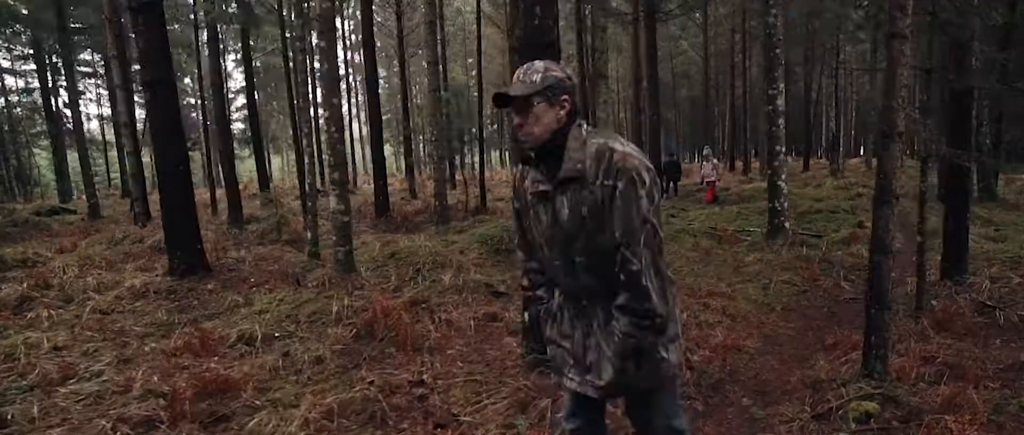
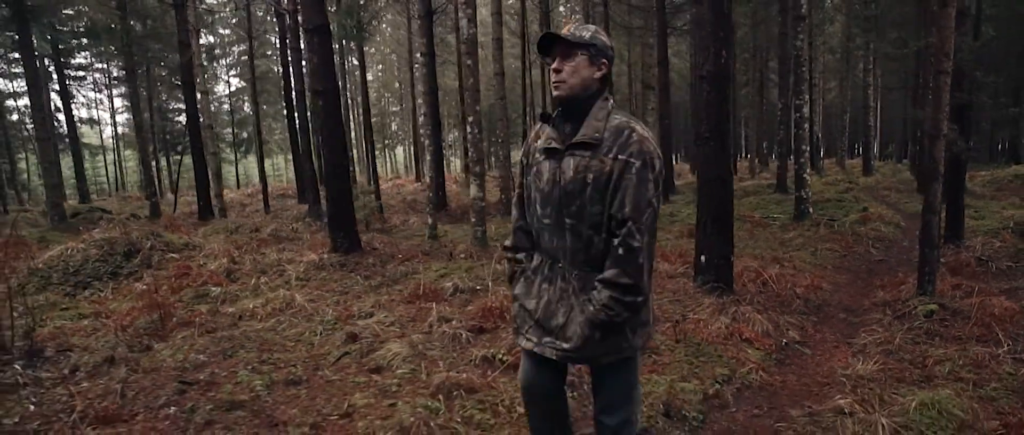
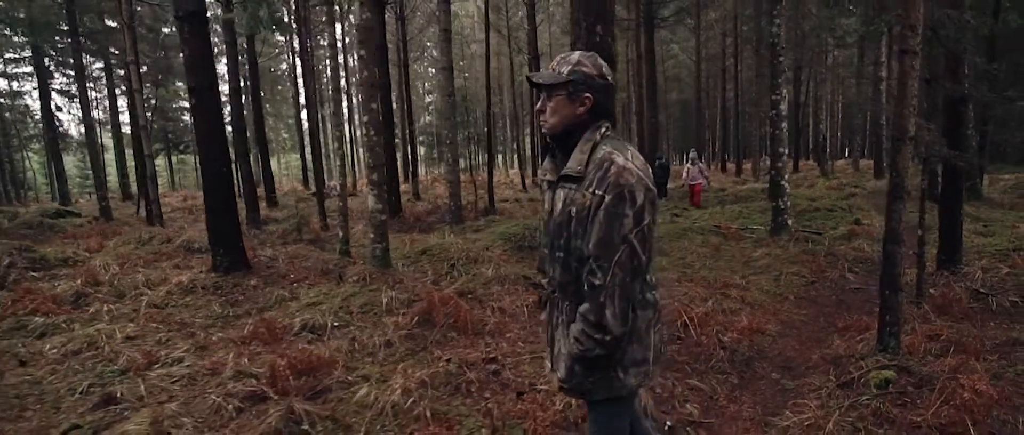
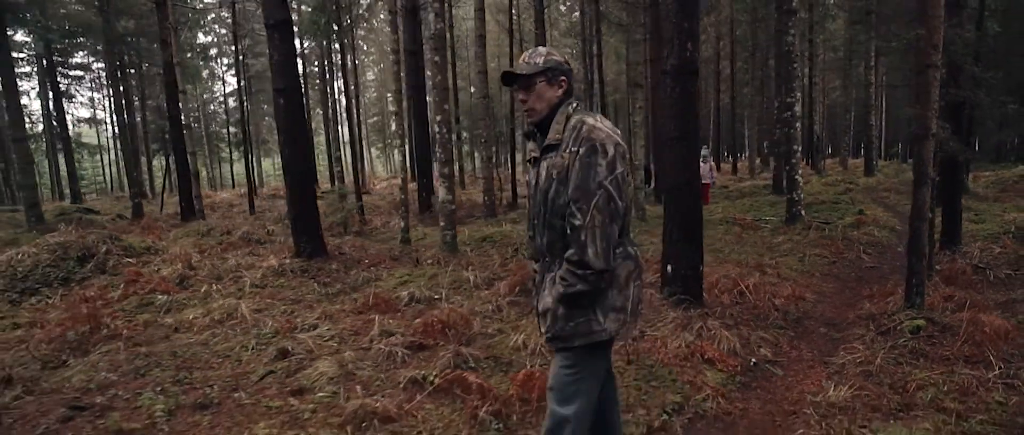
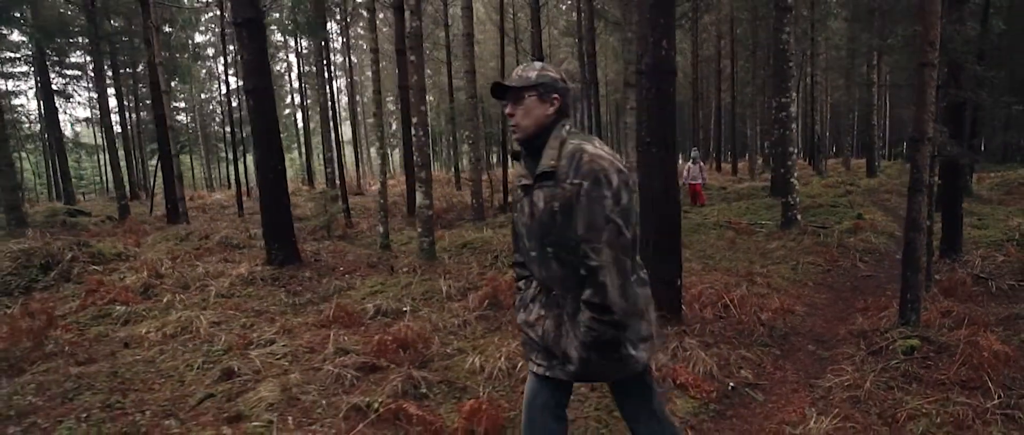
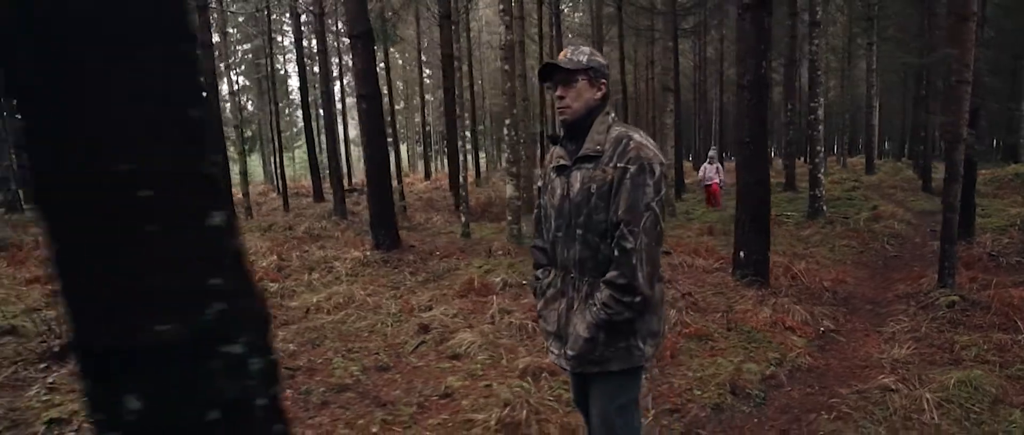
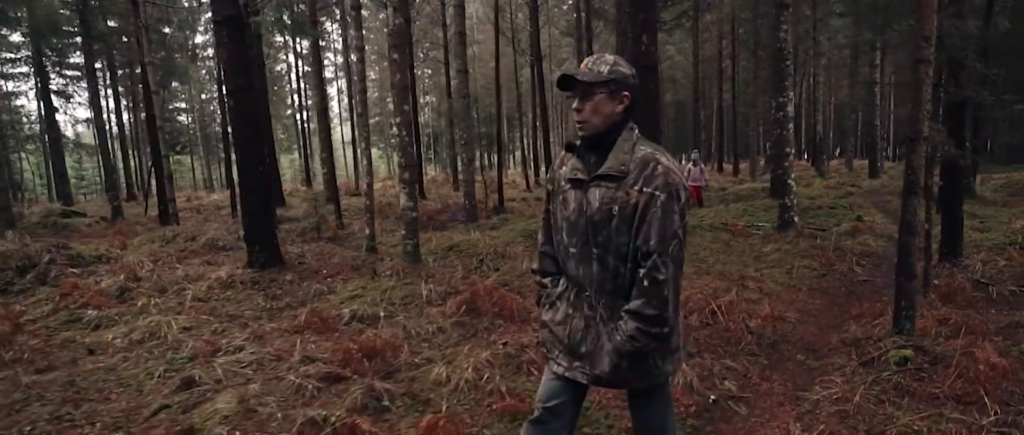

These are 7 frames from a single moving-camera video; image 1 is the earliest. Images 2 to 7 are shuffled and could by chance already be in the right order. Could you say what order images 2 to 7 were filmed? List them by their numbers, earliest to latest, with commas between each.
3, 7, 5, 4, 2, 6
